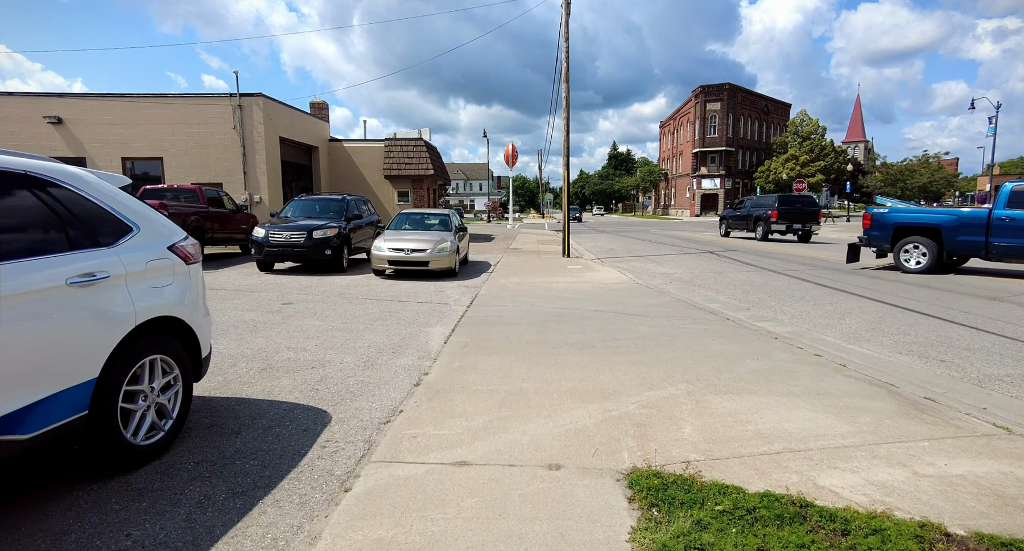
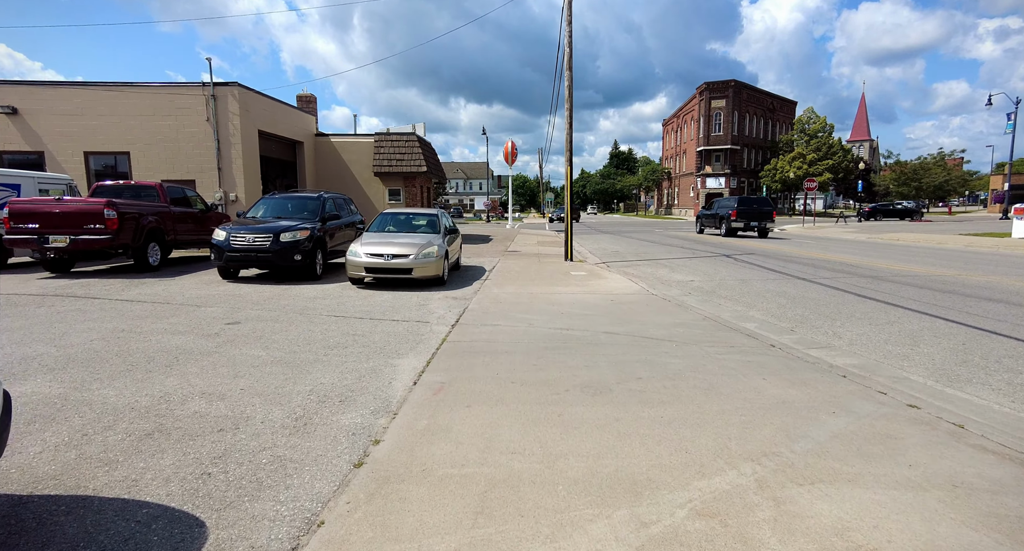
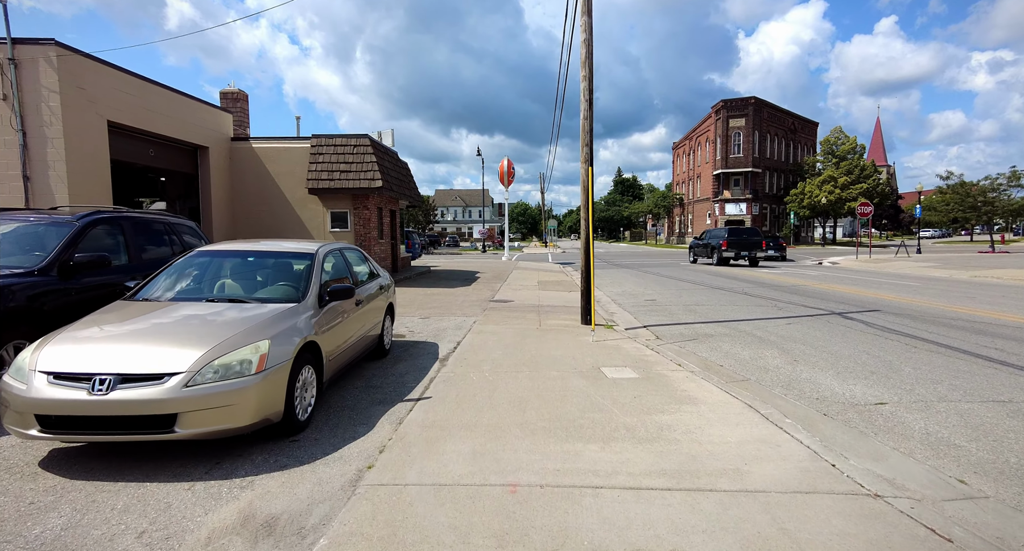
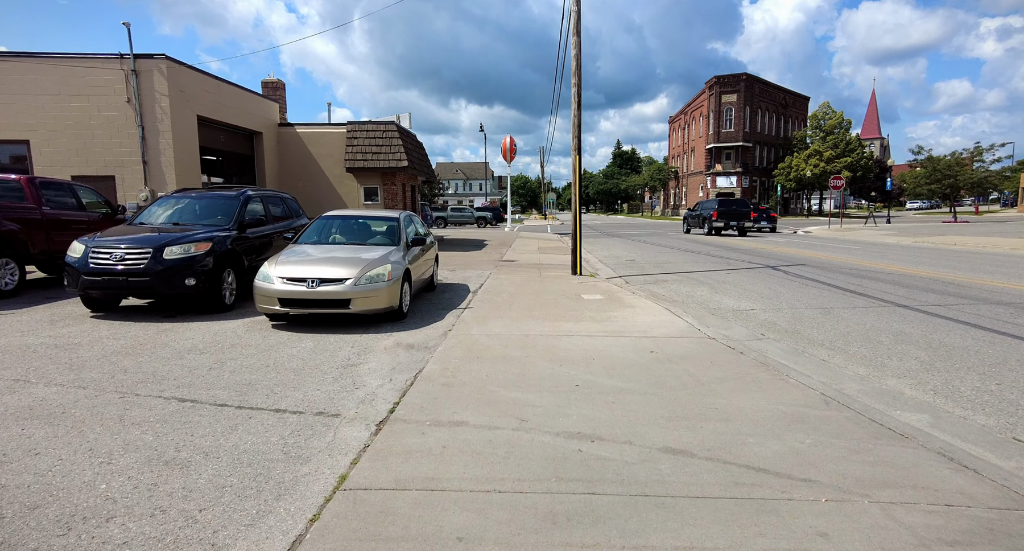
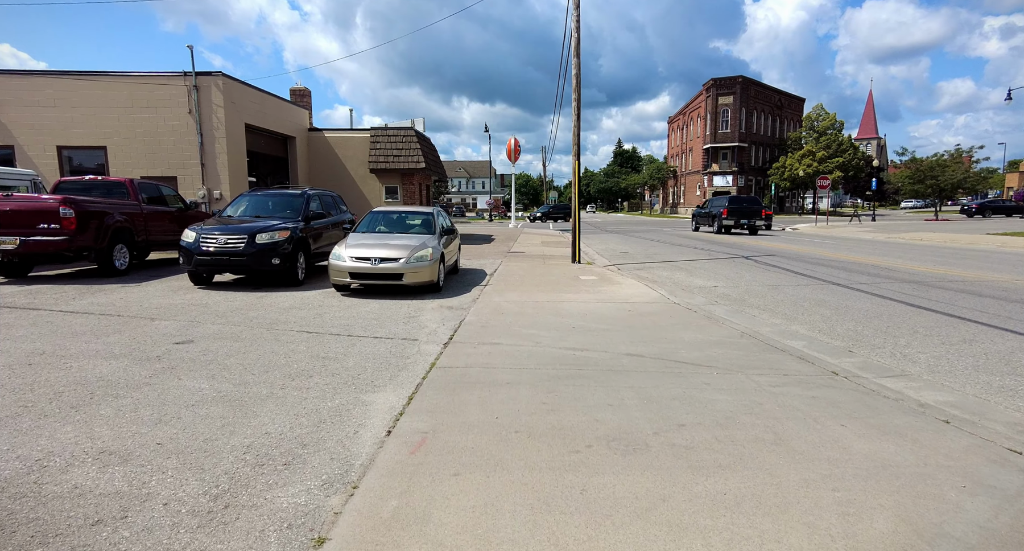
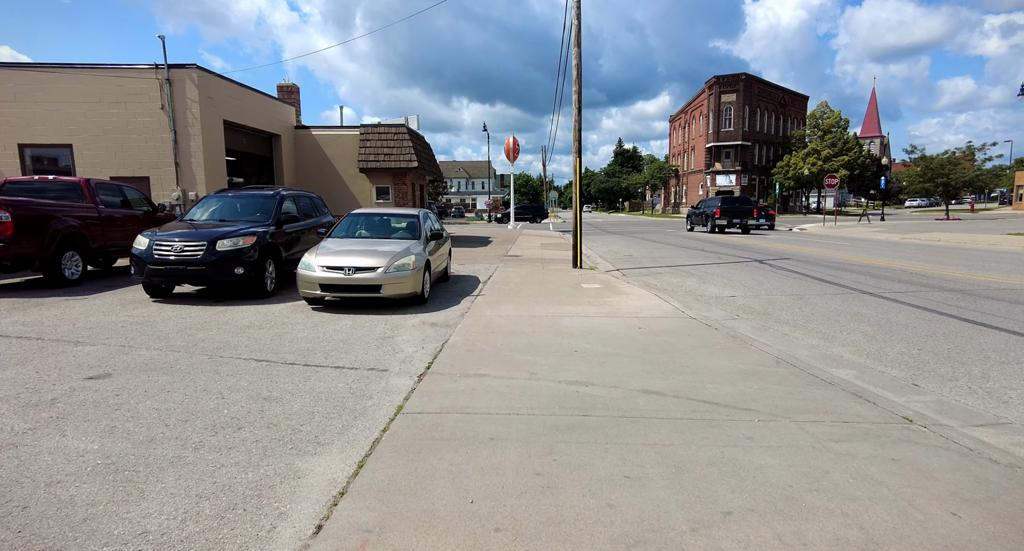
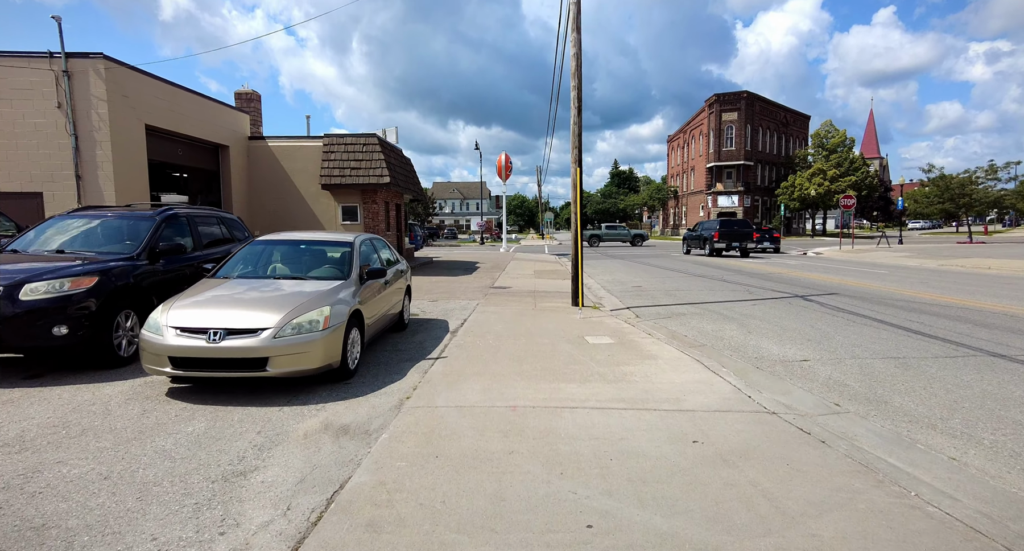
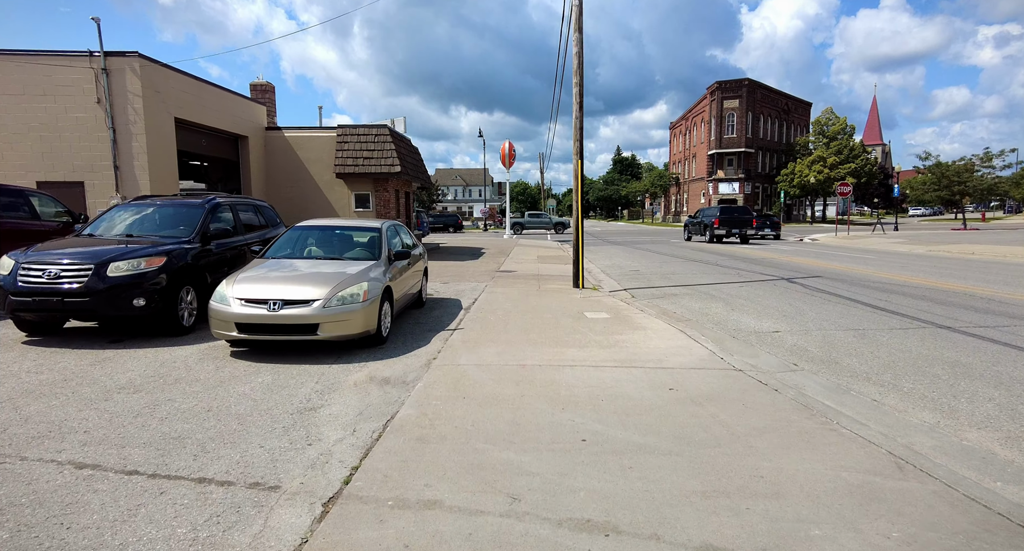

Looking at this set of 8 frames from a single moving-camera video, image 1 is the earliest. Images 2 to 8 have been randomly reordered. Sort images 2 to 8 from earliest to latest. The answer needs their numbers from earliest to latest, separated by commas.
2, 5, 6, 4, 8, 7, 3
